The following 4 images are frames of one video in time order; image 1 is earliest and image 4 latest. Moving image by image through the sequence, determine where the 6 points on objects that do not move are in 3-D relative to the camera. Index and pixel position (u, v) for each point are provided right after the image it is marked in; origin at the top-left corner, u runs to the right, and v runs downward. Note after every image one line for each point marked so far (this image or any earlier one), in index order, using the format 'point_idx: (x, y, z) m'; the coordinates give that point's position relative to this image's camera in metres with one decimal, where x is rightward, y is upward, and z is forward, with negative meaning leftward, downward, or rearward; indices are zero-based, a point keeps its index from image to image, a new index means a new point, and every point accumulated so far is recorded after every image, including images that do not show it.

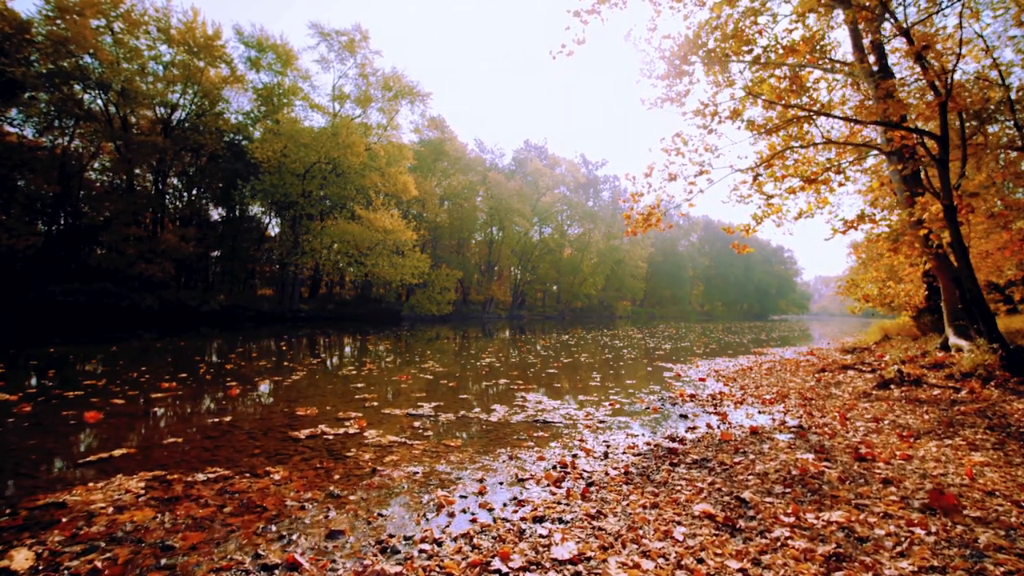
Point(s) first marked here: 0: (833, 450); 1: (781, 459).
0: (+4.4, -2.3, +6.4) m
1: (+3.5, -2.2, +6.0) m
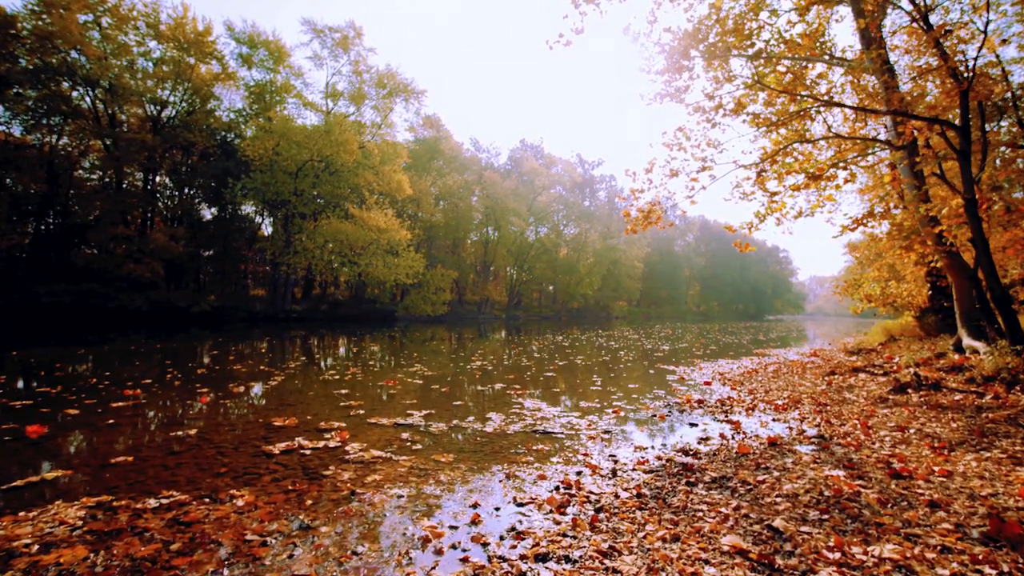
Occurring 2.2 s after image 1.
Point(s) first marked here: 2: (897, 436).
0: (+4.4, -2.2, +5.8) m
1: (+3.5, -2.2, +5.4) m
2: (+6.1, -2.3, +7.3) m
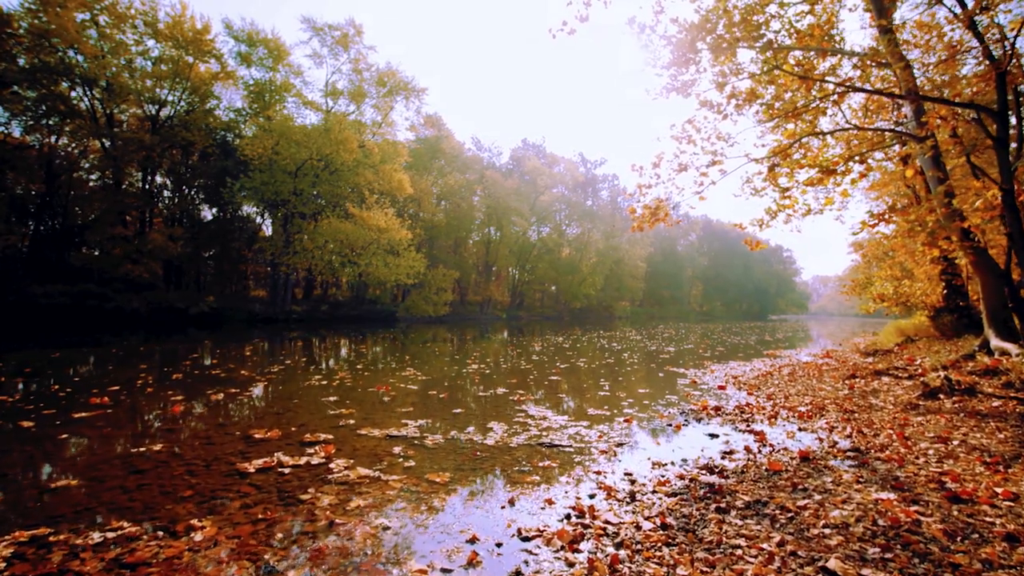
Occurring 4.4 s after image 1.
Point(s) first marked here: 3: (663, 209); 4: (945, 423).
0: (+4.4, -2.2, +5.1) m
1: (+3.5, -2.2, +4.7) m
2: (+6.1, -2.3, +6.6) m
3: (+3.7, +1.9, +11.2) m
4: (+7.4, -2.3, +7.9) m
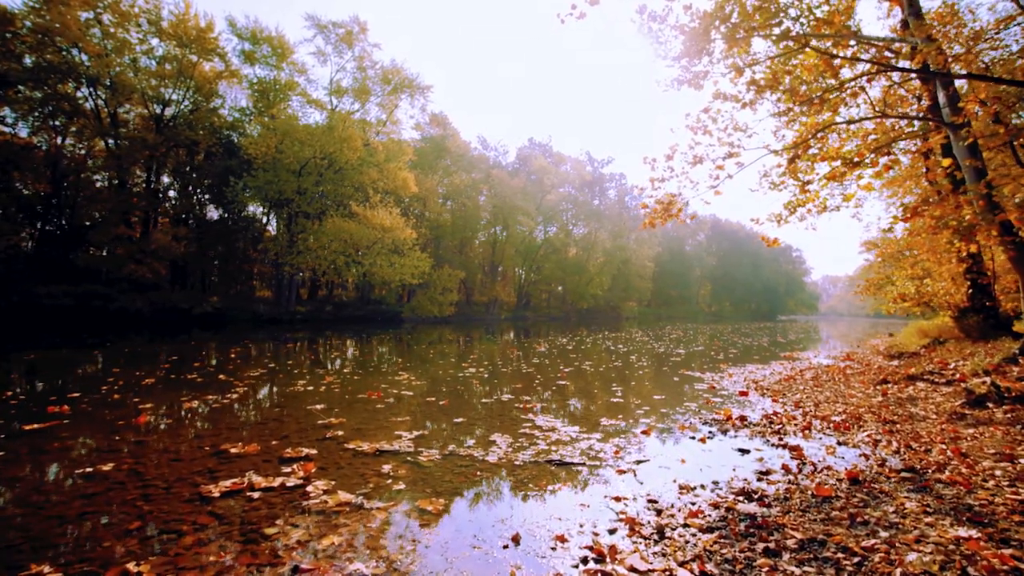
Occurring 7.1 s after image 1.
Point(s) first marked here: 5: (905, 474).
0: (+4.5, -2.2, +4.3) m
1: (+3.6, -2.1, +3.9) m
2: (+6.2, -2.3, +5.7) m
3: (+3.8, +2.0, +10.4) m
4: (+7.5, -2.3, +7.0) m
5: (+4.8, -2.3, +5.6) m
